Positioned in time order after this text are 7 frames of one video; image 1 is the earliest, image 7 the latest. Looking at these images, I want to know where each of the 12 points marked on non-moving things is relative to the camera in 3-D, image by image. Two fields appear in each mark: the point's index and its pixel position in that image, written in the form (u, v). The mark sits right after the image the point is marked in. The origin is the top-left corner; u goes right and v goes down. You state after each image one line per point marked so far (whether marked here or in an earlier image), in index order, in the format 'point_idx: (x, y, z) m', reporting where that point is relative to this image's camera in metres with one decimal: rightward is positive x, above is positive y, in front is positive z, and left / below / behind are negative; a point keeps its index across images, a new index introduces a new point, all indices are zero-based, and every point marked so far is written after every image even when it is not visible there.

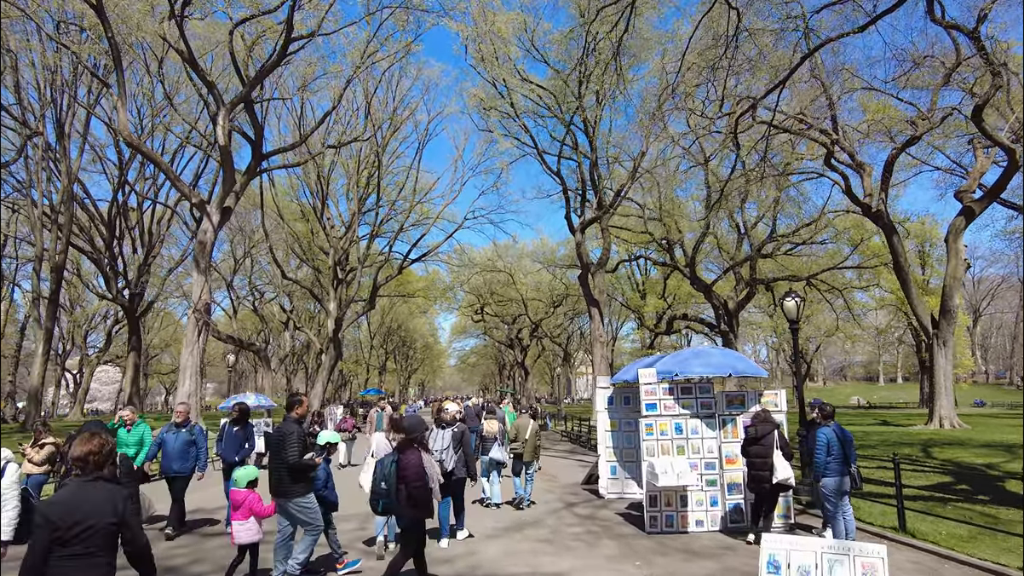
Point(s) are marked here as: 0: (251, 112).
0: (-7.1, +4.8, +17.4) m
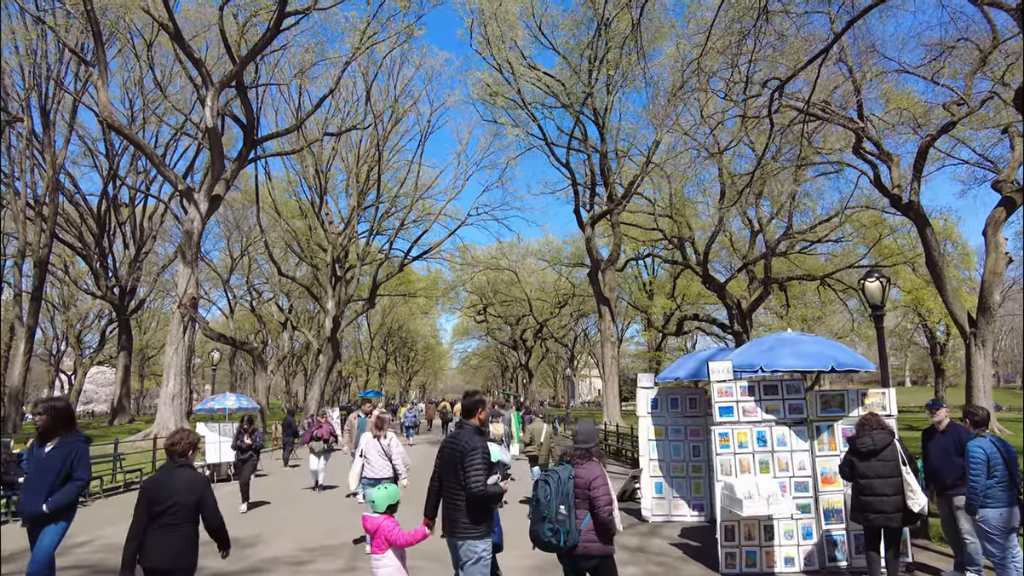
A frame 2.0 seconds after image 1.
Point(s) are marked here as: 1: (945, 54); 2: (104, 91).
0: (-6.9, +4.9, +16.4) m
1: (+10.3, +5.6, +15.3) m
2: (-9.9, +4.8, +15.5) m
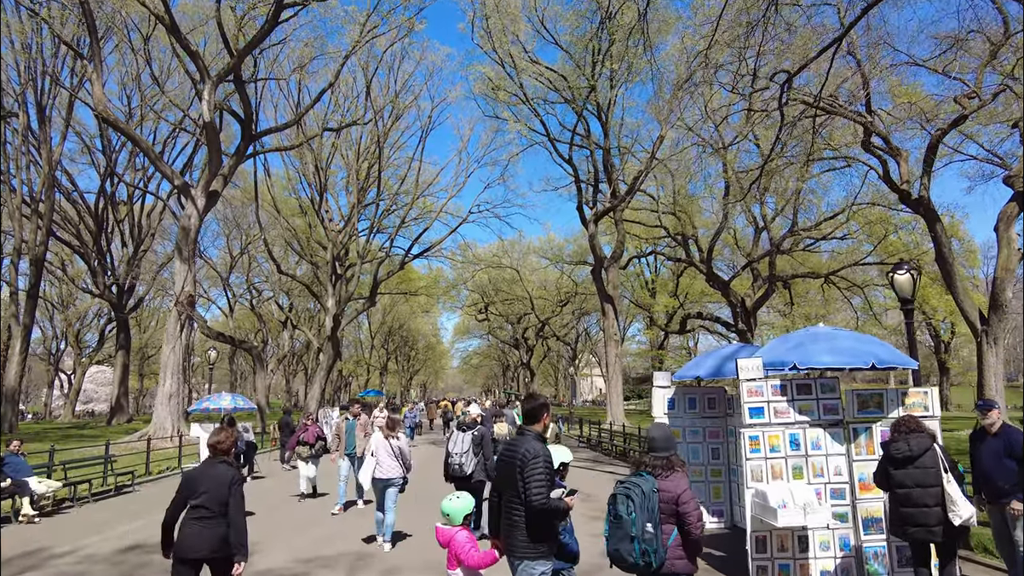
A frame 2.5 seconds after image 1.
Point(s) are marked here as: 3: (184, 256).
0: (-6.8, +5.0, +16.1) m
1: (+10.4, +5.7, +15.0) m
2: (-9.8, +4.8, +15.2) m
3: (-7.1, +0.7, +13.9) m
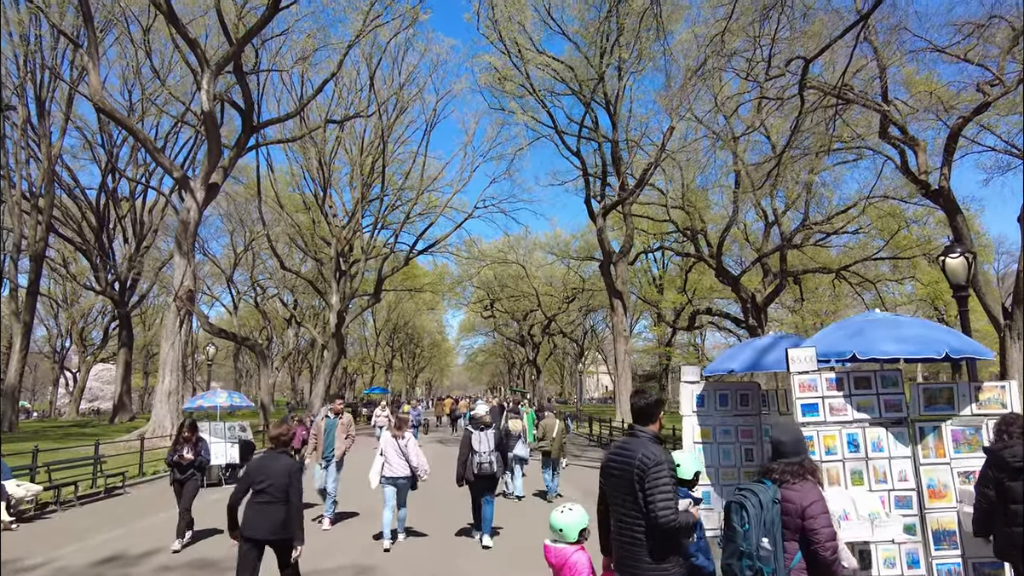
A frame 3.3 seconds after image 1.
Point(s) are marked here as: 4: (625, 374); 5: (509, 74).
0: (-6.6, +5.1, +15.8) m
1: (+10.6, +5.8, +14.5) m
2: (-9.6, +4.9, +14.9) m
3: (-7.0, +0.8, +13.6) m
4: (+3.5, -2.6, +19.8) m
5: (-0.1, +6.6, +19.9) m
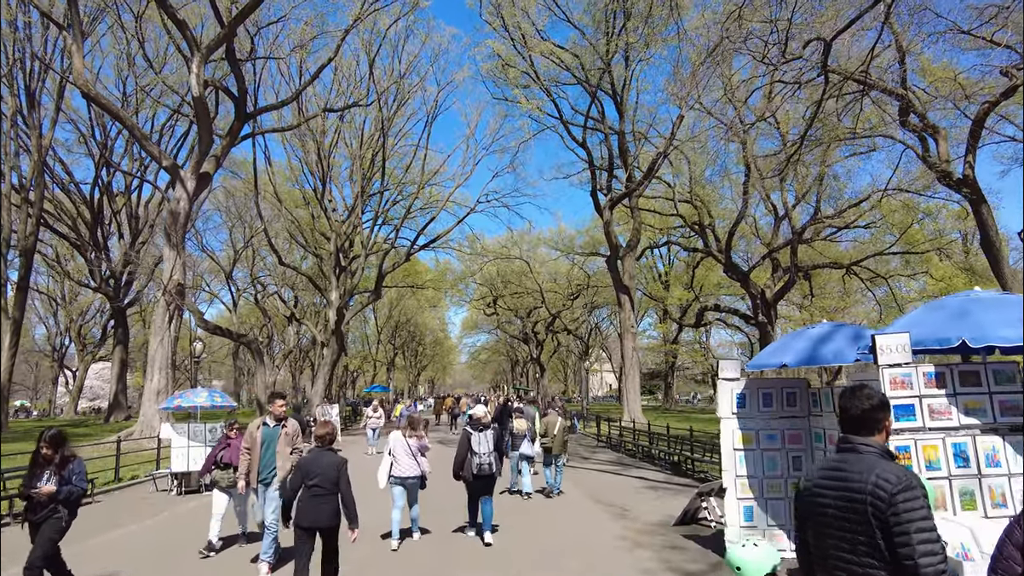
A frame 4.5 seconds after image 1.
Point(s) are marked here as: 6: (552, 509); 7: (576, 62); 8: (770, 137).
0: (-6.6, +5.2, +15.2) m
1: (+10.6, +6.0, +13.9) m
2: (-9.5, +5.1, +14.3) m
3: (-6.9, +0.9, +13.0) m
4: (+3.6, -2.5, +19.2) m
5: (0.0, +6.8, +19.3) m
6: (+0.7, -3.2, +9.1) m
7: (+1.9, +6.9, +19.6) m
8: (+7.7, +4.5, +19.0) m
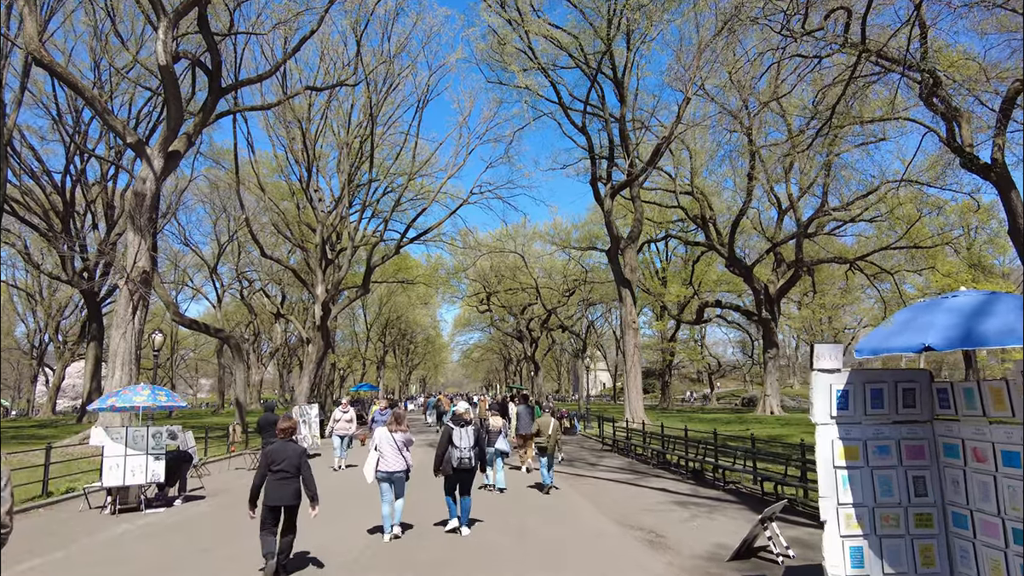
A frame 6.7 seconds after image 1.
0: (-6.6, +5.4, +14.1) m
1: (+10.6, +6.1, +13.0) m
2: (-9.6, +5.3, +13.2) m
3: (-6.9, +1.1, +11.9) m
4: (+3.5, -2.3, +18.2) m
5: (-0.1, +7.0, +18.2) m
6: (+0.7, -3.0, +8.1) m
7: (+1.8, +7.1, +18.6) m
8: (+7.5, +4.7, +18.0) m
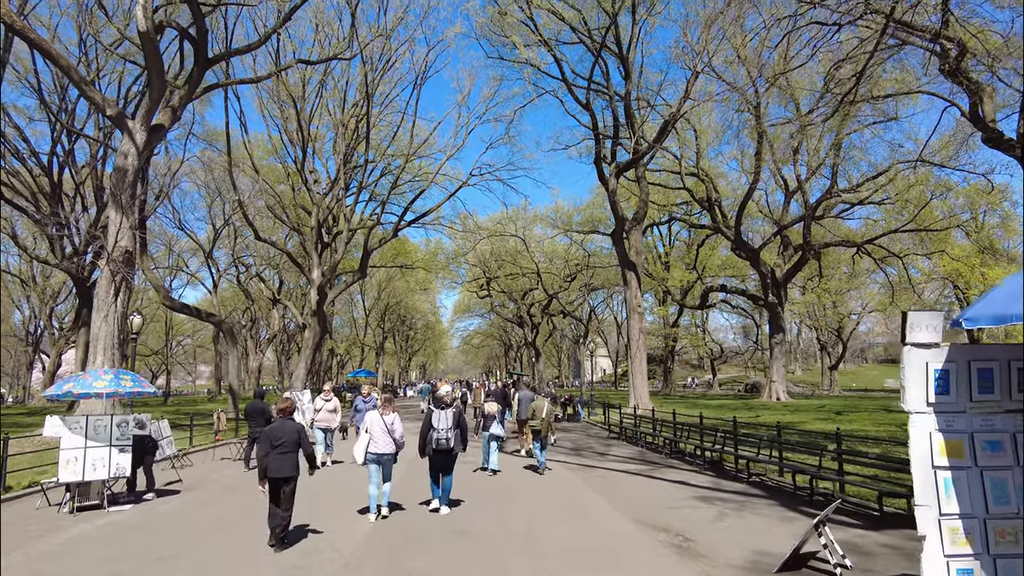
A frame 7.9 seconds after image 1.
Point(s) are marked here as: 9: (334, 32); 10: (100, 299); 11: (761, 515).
0: (-6.6, +5.8, +13.4) m
1: (+10.6, +6.5, +12.3) m
2: (-9.6, +5.6, +12.5) m
3: (-6.9, +1.5, +11.3) m
4: (+3.5, -1.8, +17.7) m
5: (-0.1, +7.4, +17.5) m
6: (+0.7, -2.8, +7.6) m
7: (+1.8, +7.5, +17.8) m
8: (+7.6, +5.2, +17.4) m
9: (-5.3, +7.8, +19.4) m
10: (-7.2, -0.2, +11.3) m
11: (+3.0, -2.7, +7.8) m
